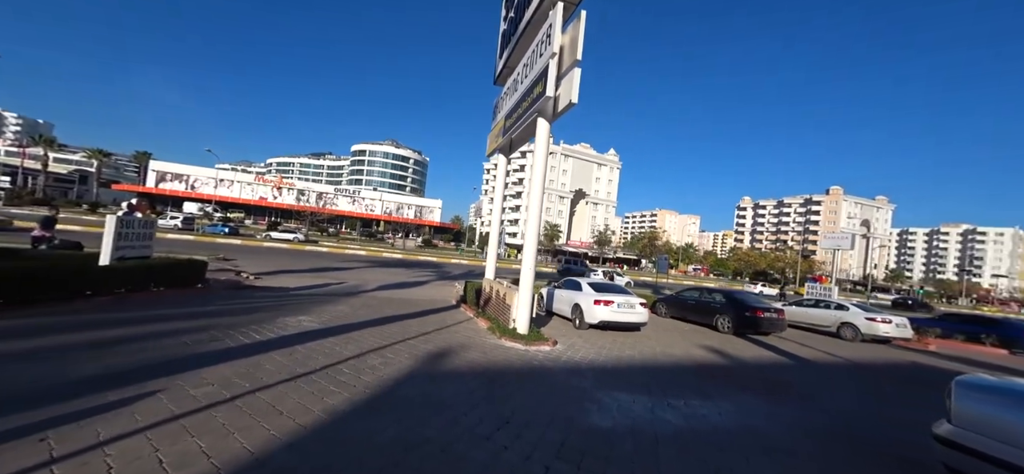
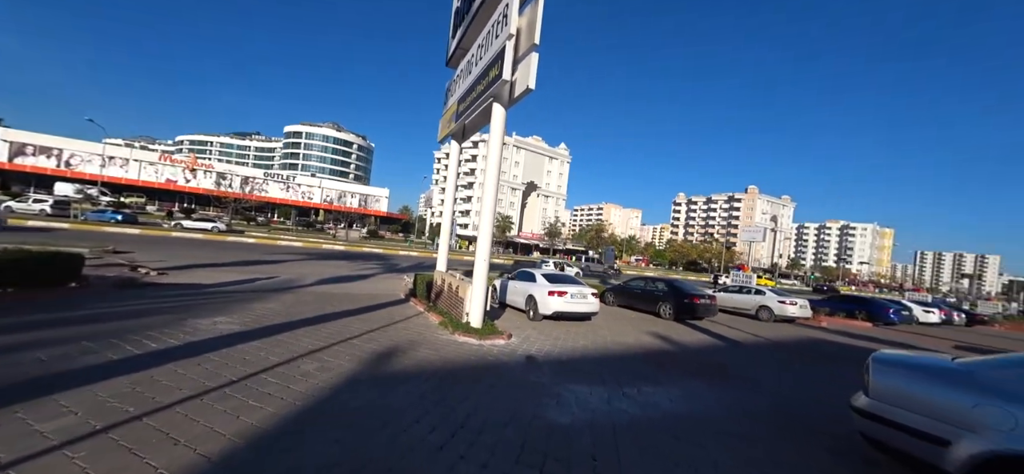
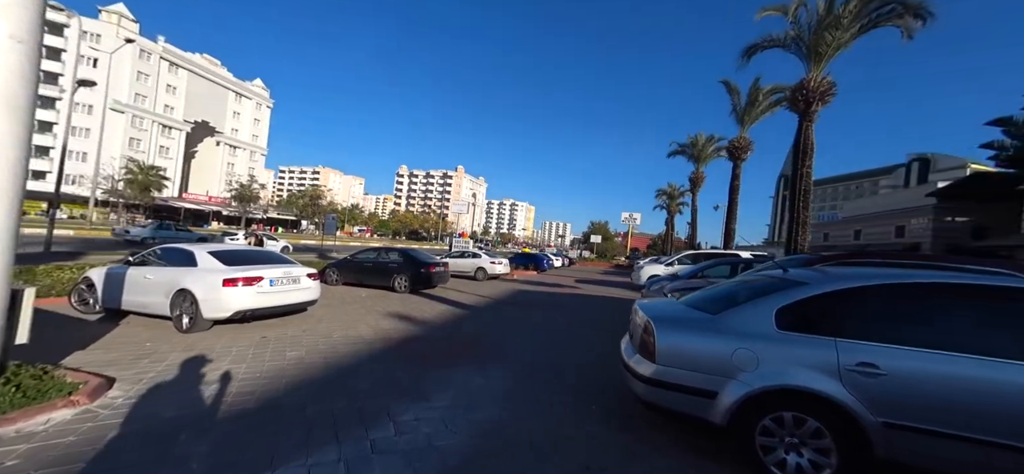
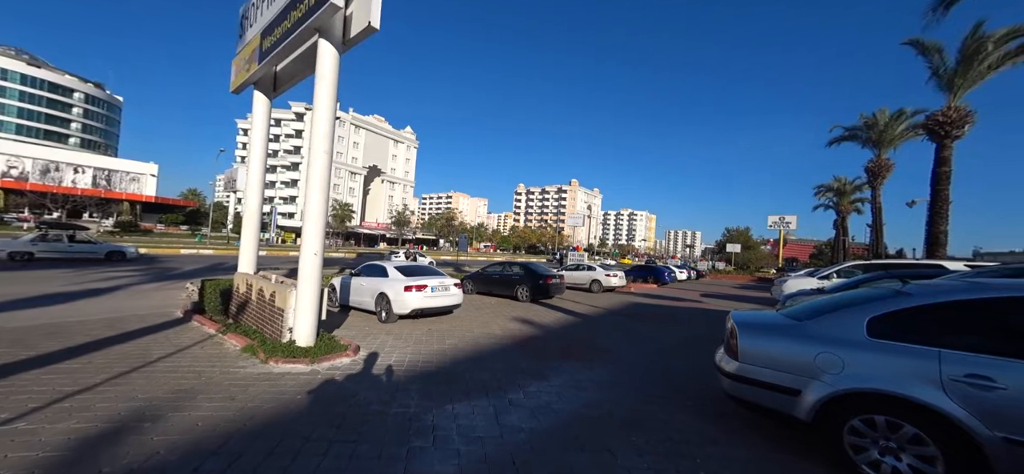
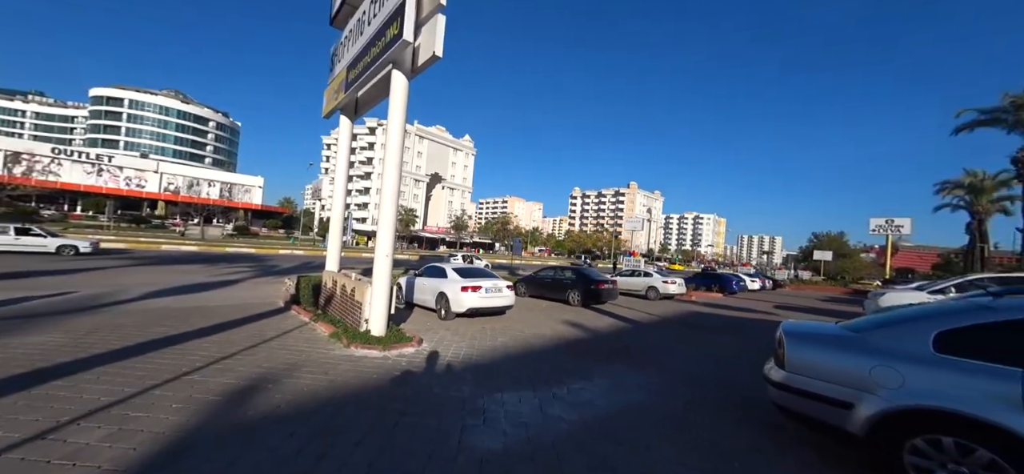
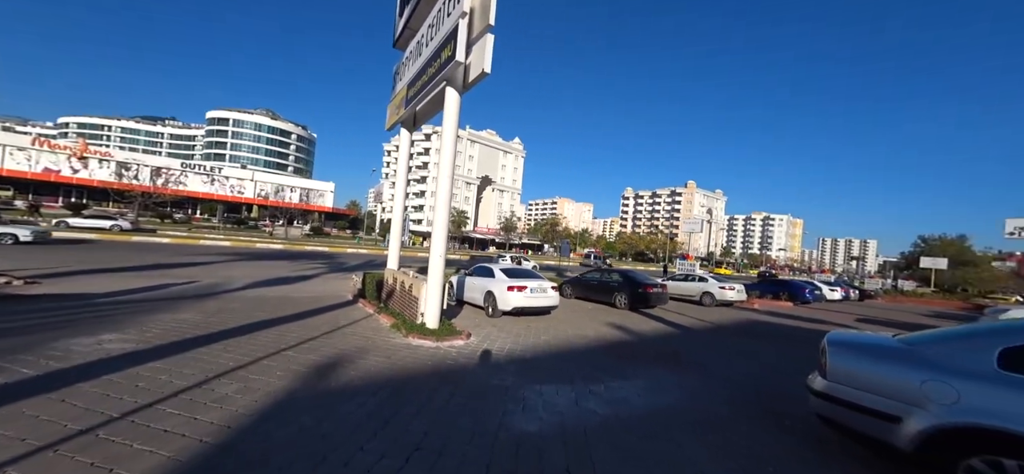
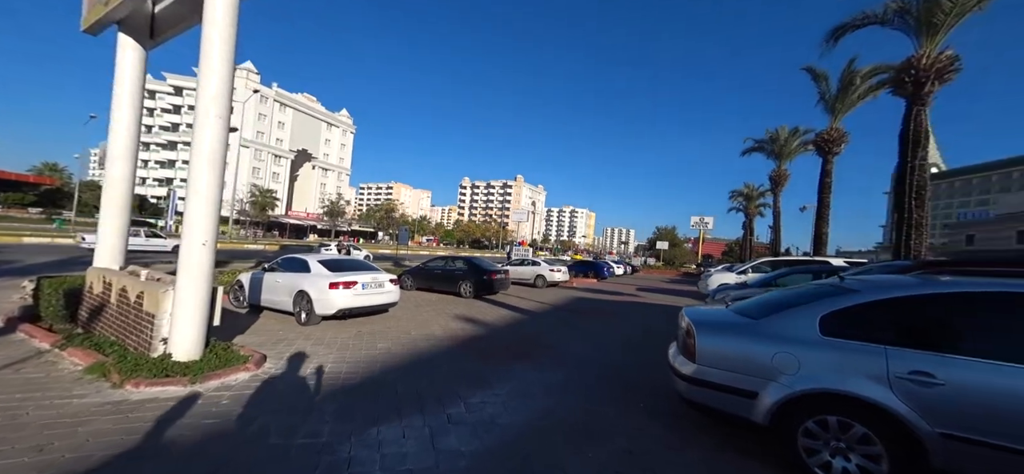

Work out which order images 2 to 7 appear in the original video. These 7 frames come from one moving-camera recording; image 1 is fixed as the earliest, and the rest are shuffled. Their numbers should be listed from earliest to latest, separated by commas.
2, 6, 5, 4, 7, 3
